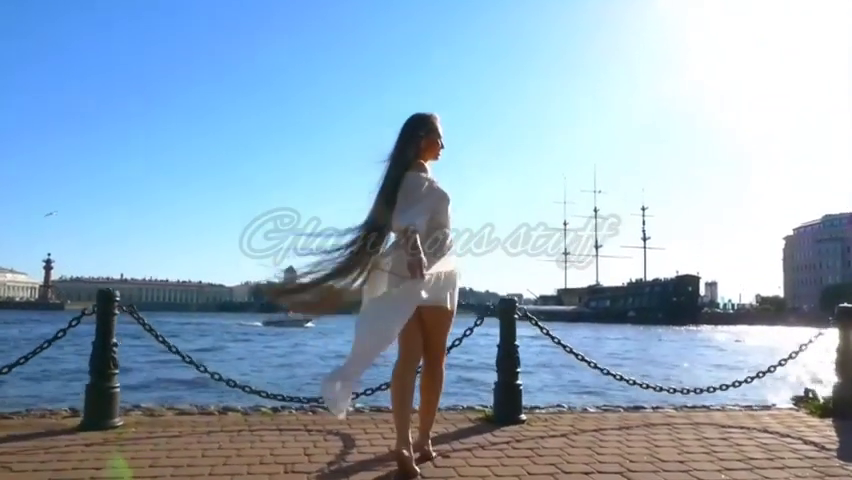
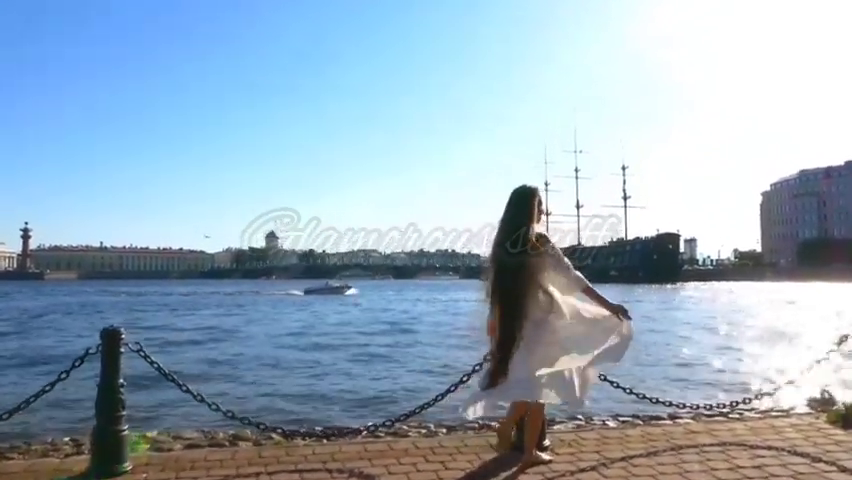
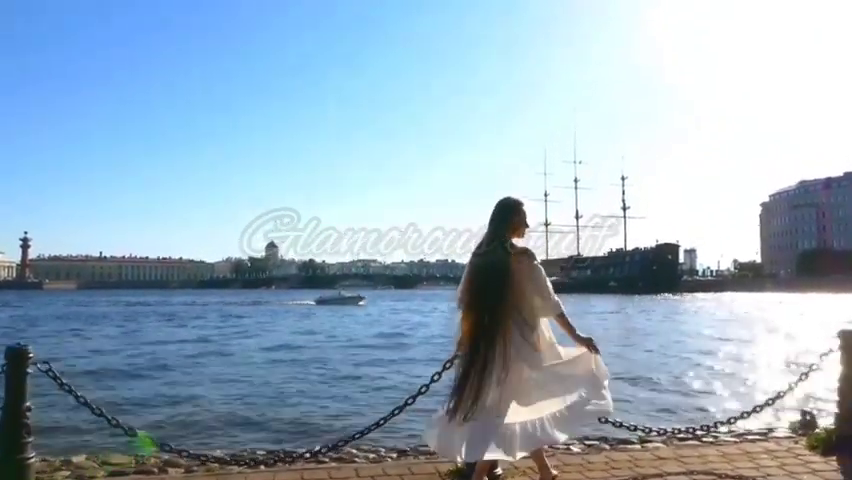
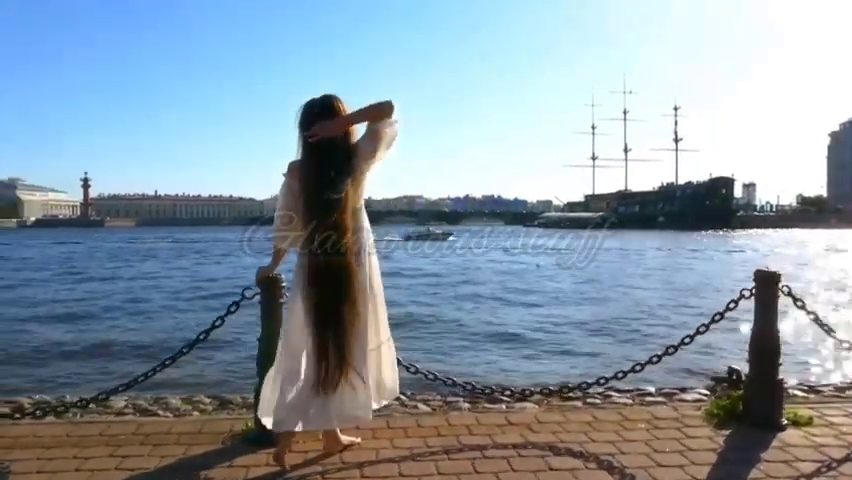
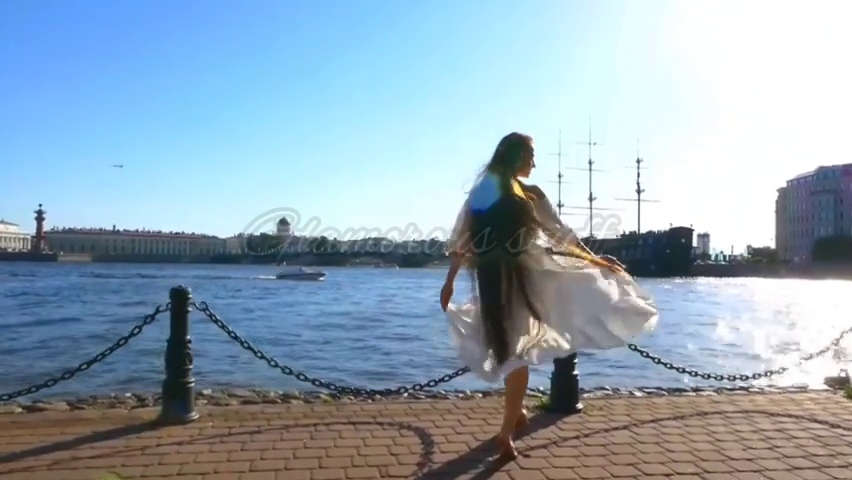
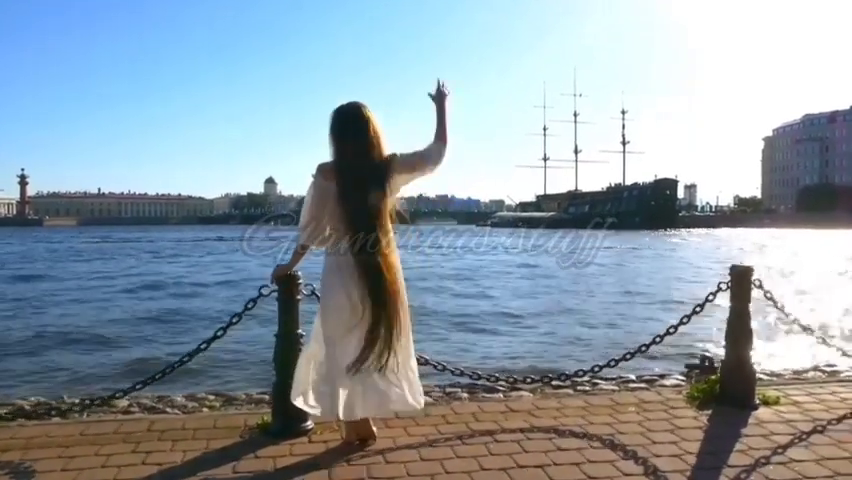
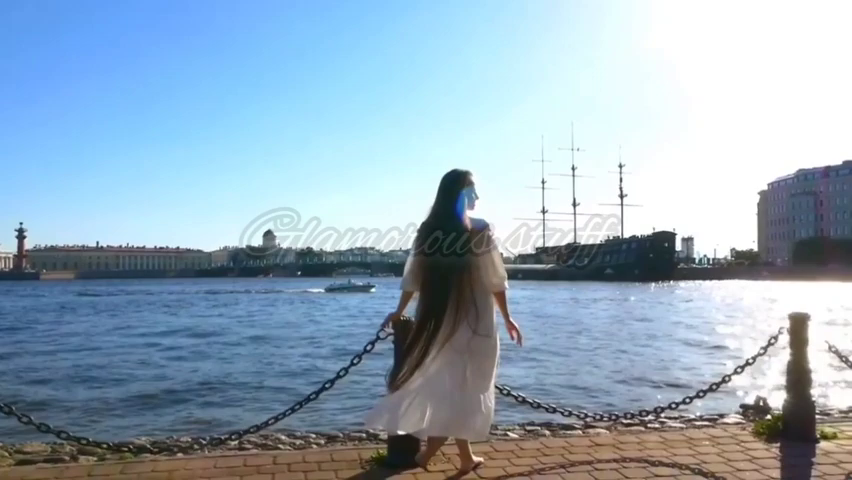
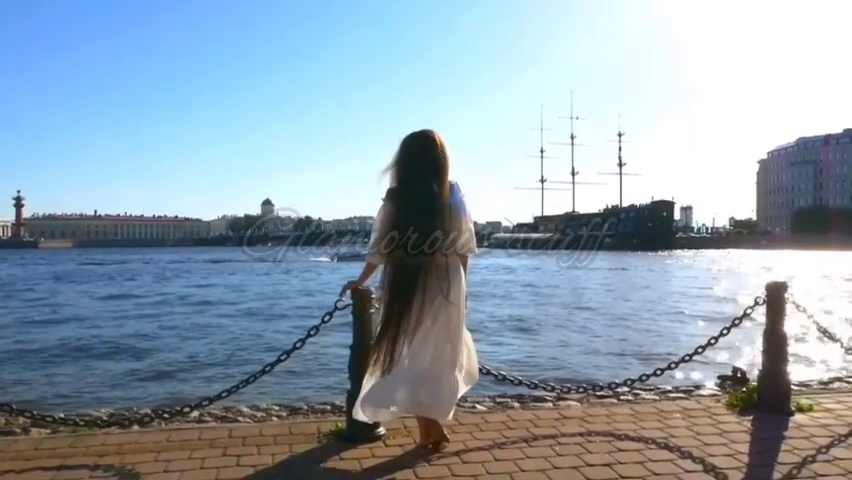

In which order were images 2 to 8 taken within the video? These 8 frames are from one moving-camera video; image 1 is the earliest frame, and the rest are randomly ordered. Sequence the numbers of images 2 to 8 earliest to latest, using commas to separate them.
5, 2, 3, 7, 8, 6, 4
